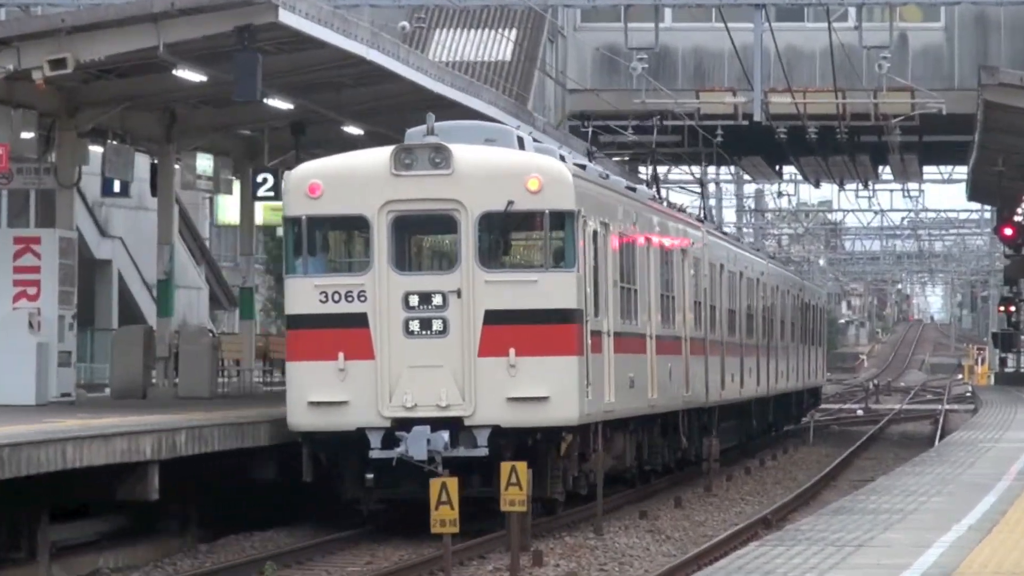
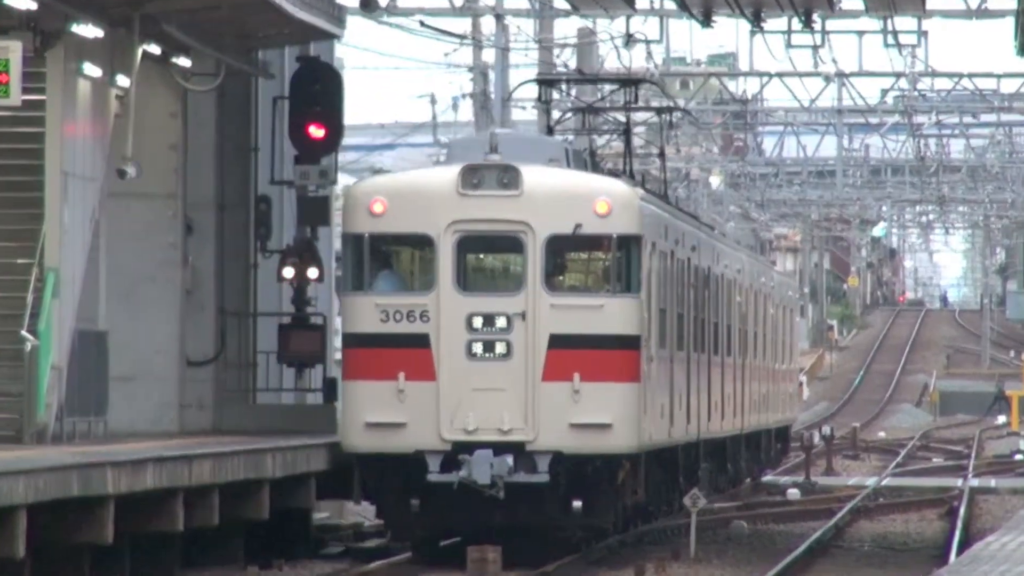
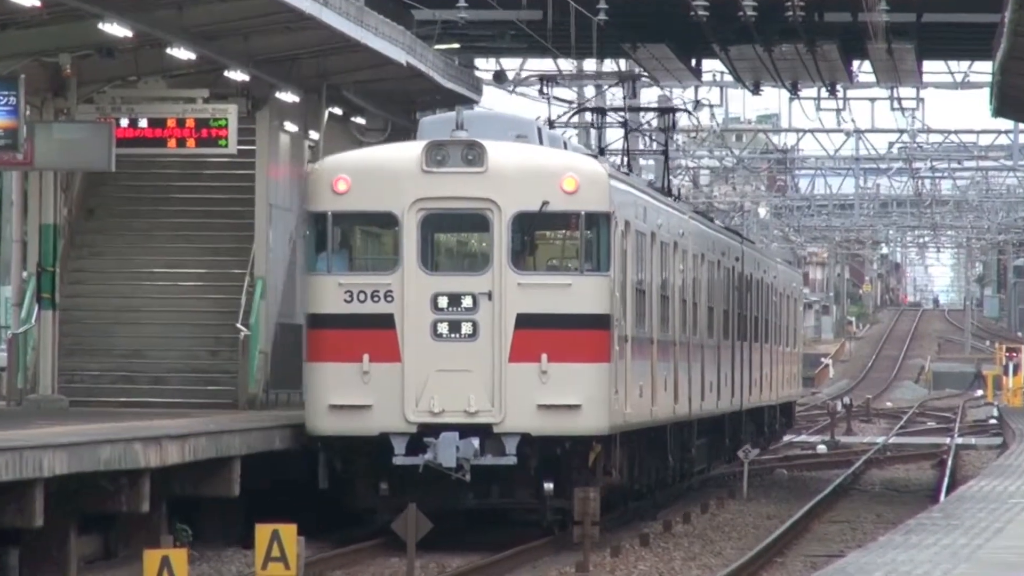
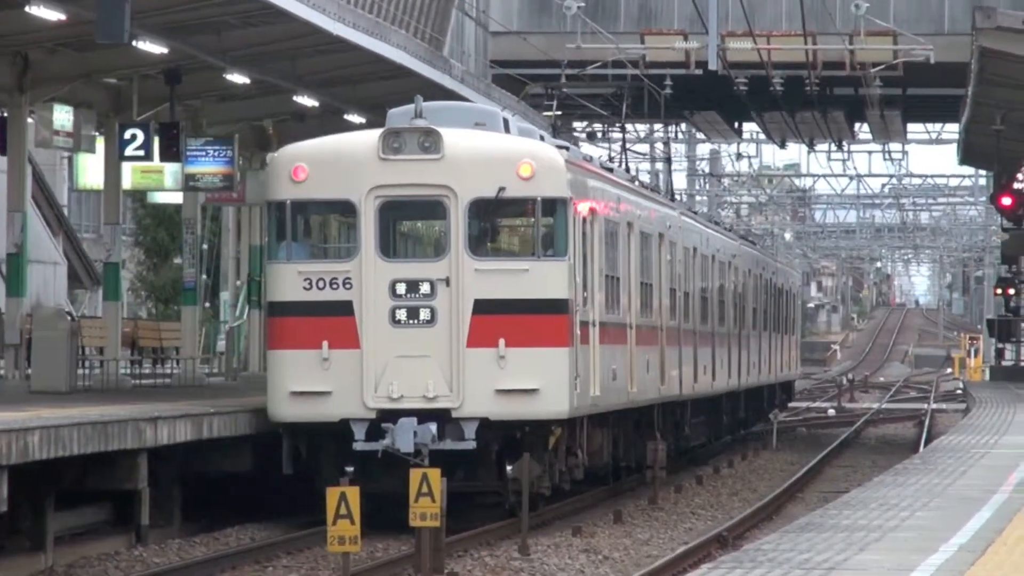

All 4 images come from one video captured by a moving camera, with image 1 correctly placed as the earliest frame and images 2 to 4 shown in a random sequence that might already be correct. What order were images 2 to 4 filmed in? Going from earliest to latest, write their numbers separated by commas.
4, 3, 2
